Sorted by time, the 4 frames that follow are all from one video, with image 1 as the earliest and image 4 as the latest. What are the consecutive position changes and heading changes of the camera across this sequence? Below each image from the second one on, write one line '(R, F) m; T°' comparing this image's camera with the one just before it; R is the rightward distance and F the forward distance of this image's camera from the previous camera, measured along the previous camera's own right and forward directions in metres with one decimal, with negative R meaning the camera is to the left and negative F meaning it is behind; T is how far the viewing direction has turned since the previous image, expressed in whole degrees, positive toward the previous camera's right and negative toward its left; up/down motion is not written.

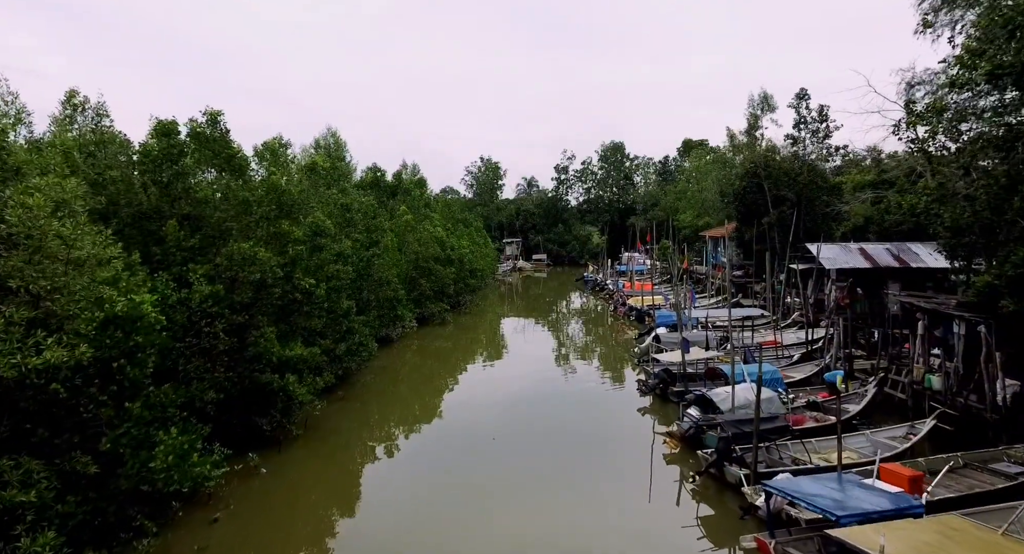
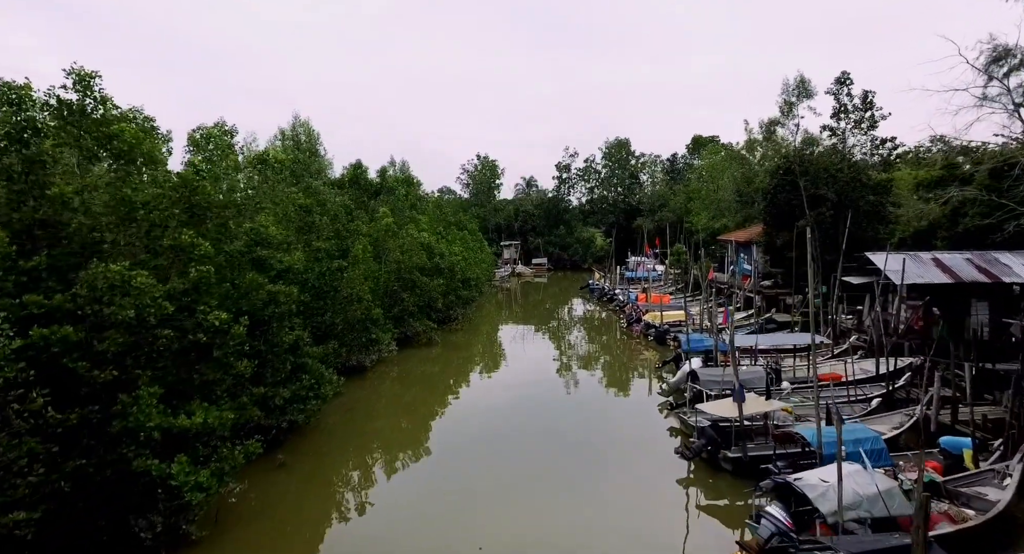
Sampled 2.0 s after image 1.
(0.0, +4.1) m; 0°
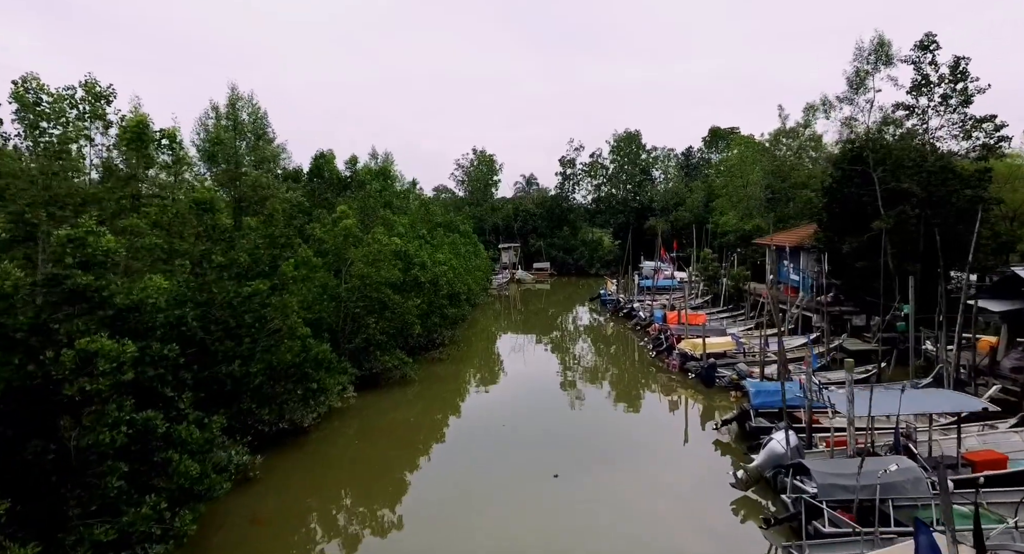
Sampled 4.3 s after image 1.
(0.0, +5.7) m; 0°
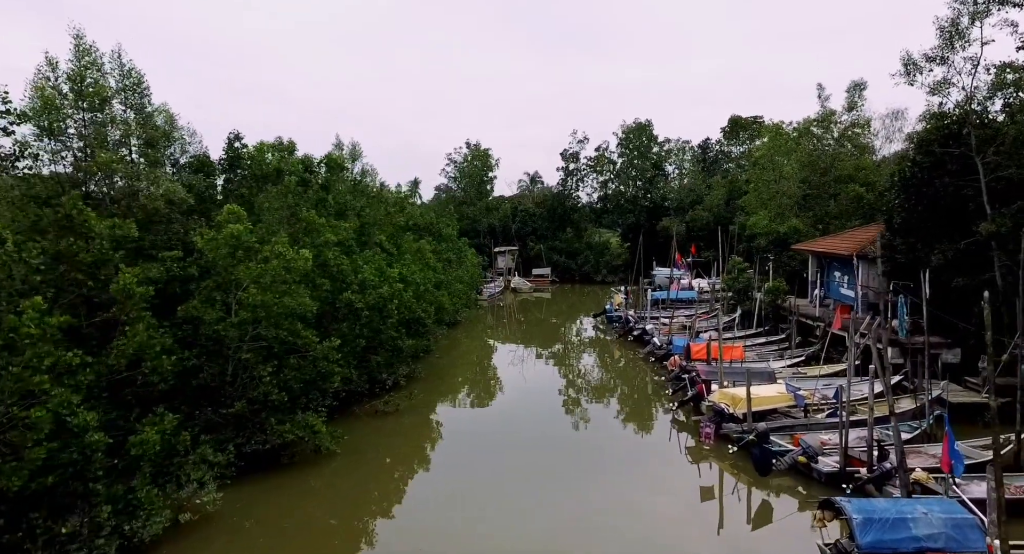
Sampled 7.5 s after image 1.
(+0.9, +5.8) m; -1°
